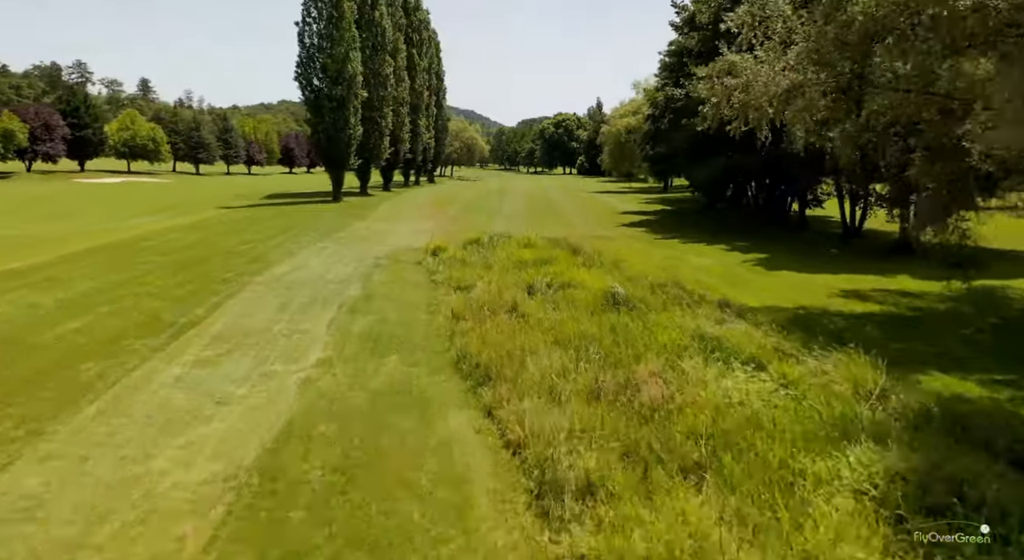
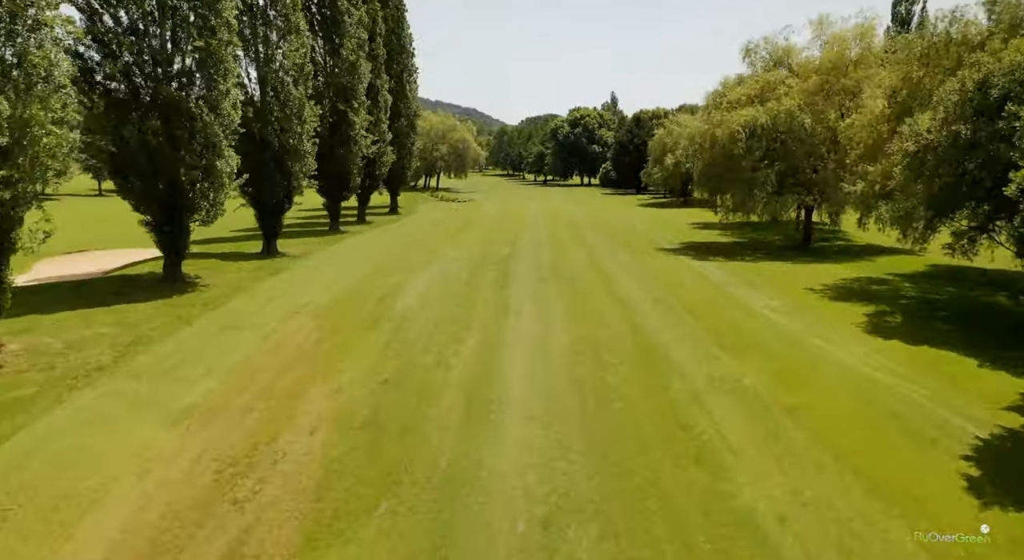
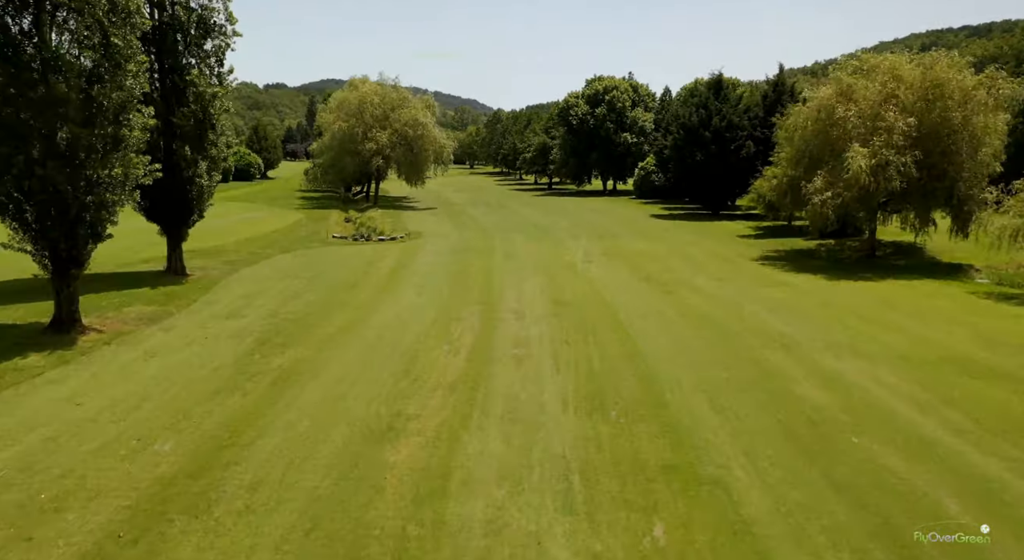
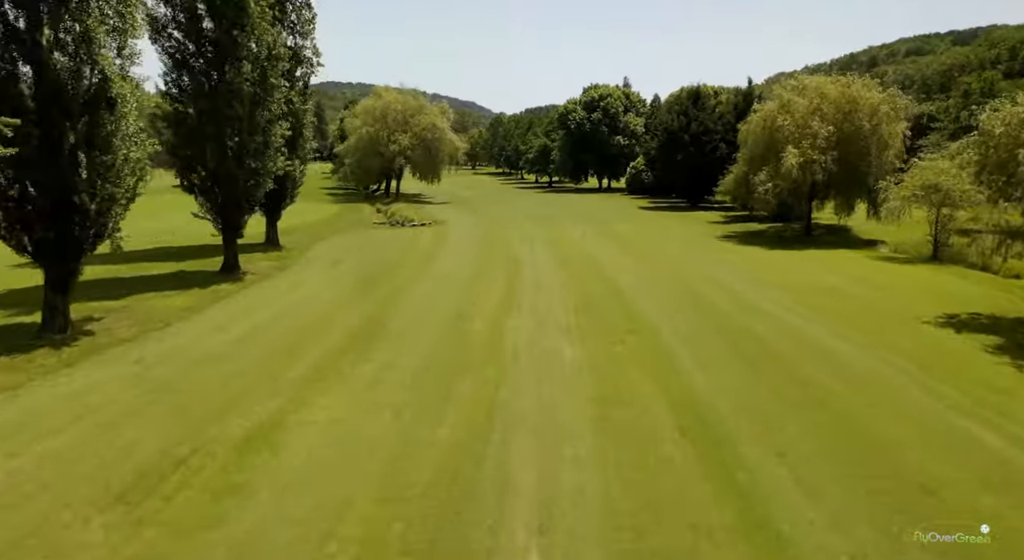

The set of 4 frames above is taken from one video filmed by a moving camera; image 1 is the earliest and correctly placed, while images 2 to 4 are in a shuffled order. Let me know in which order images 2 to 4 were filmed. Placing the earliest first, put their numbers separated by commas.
2, 4, 3
